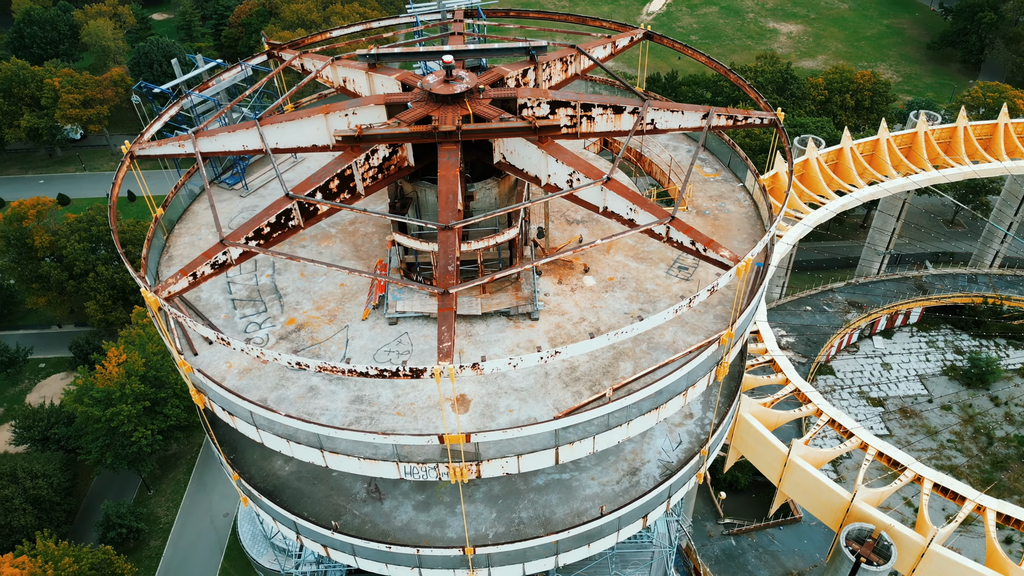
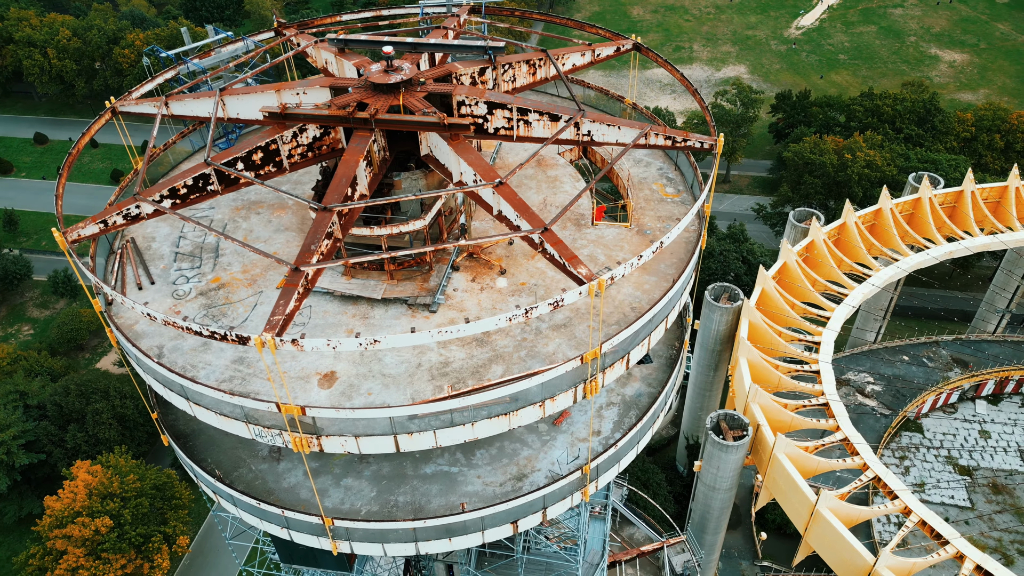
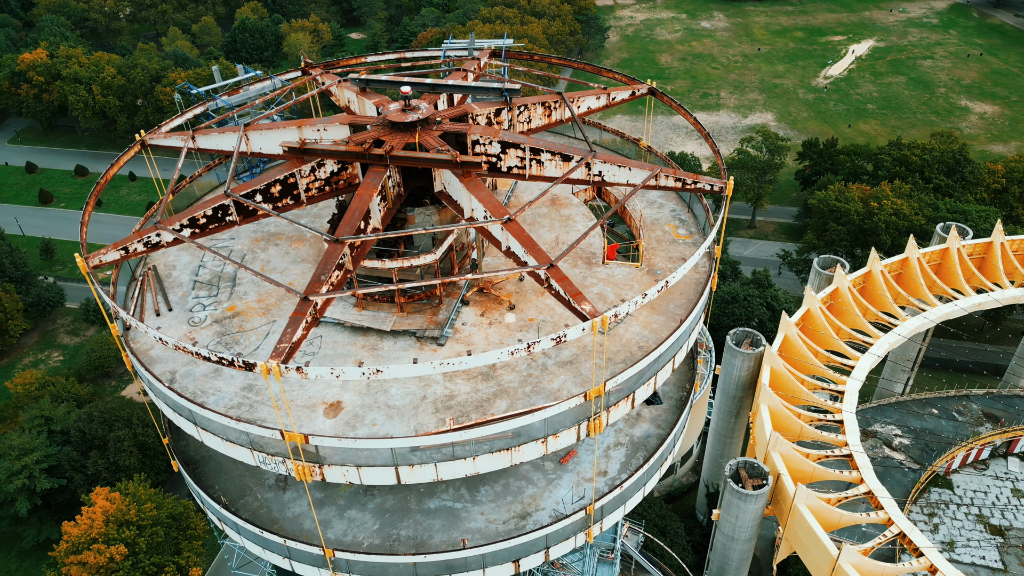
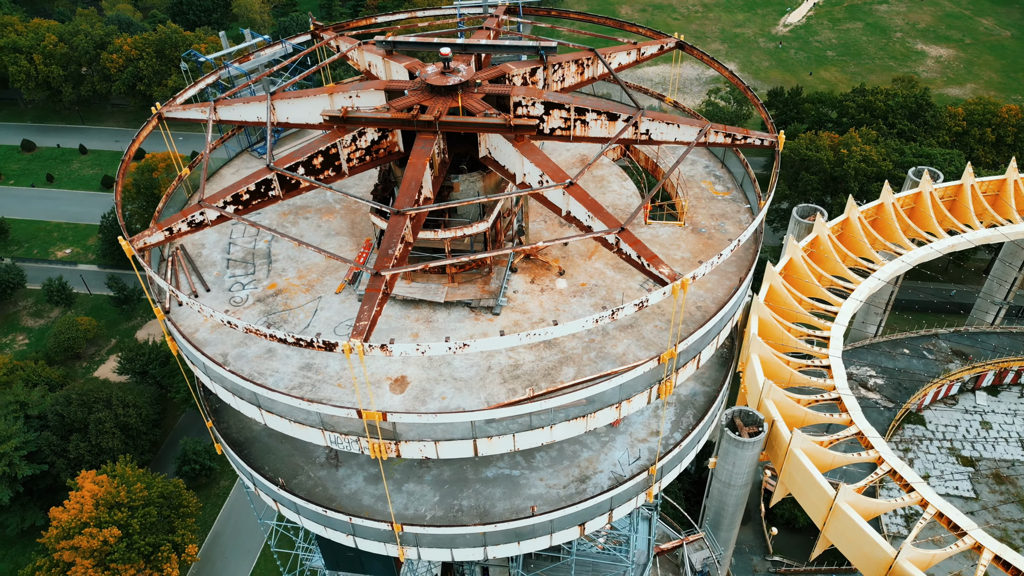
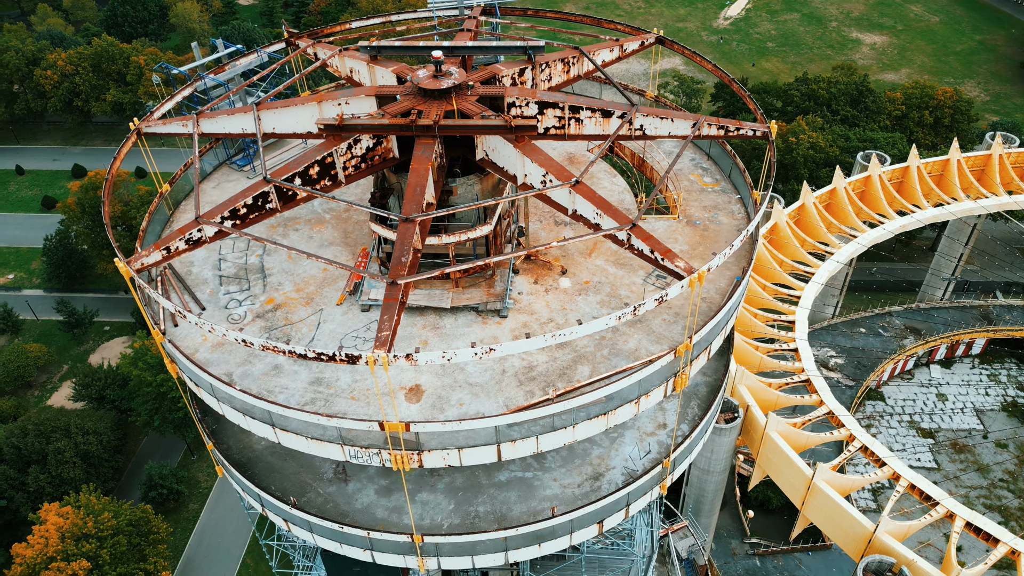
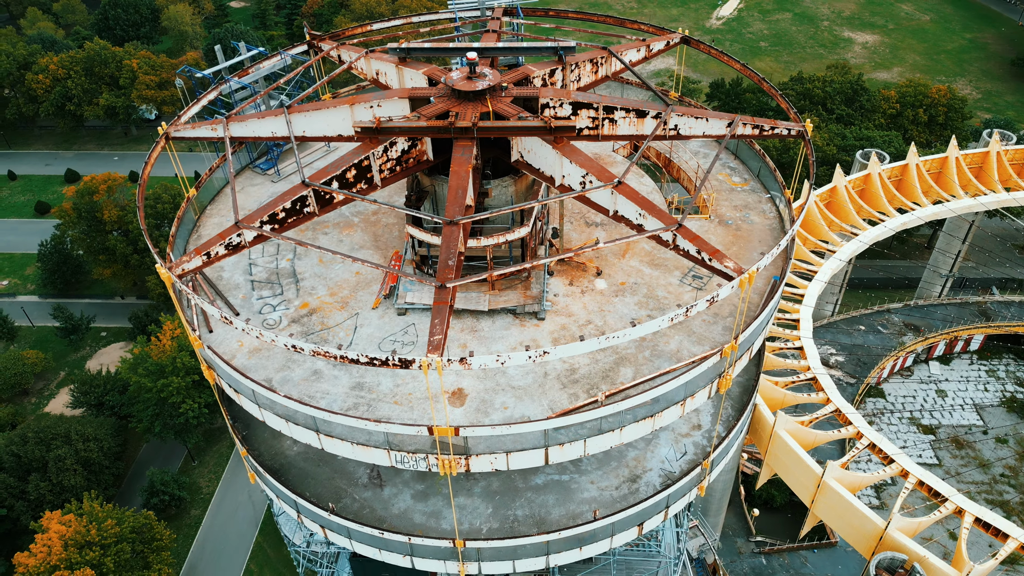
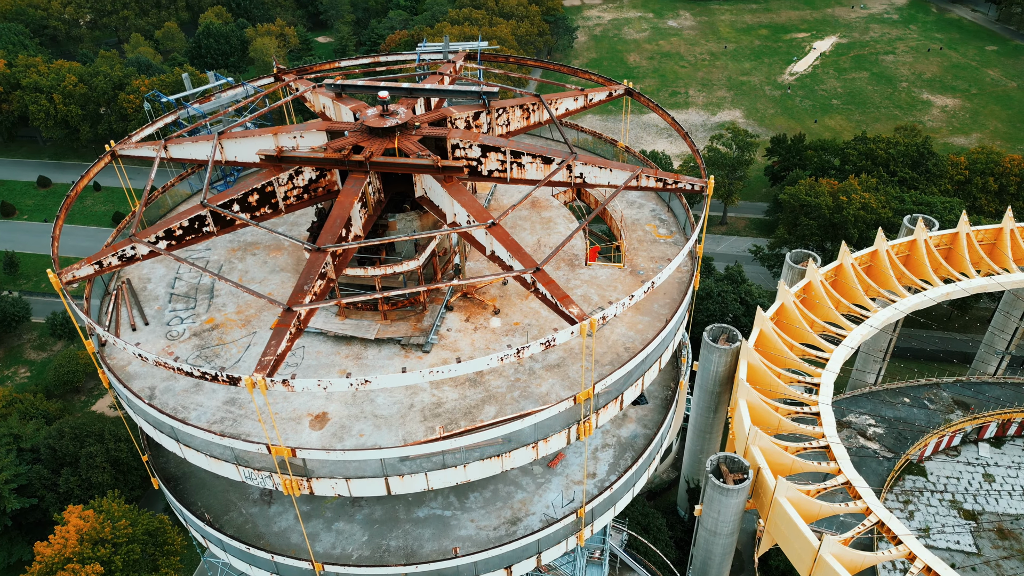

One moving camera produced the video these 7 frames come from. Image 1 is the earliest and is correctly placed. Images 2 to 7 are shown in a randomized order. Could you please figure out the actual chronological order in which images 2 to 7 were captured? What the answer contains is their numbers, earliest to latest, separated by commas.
6, 5, 4, 2, 7, 3
